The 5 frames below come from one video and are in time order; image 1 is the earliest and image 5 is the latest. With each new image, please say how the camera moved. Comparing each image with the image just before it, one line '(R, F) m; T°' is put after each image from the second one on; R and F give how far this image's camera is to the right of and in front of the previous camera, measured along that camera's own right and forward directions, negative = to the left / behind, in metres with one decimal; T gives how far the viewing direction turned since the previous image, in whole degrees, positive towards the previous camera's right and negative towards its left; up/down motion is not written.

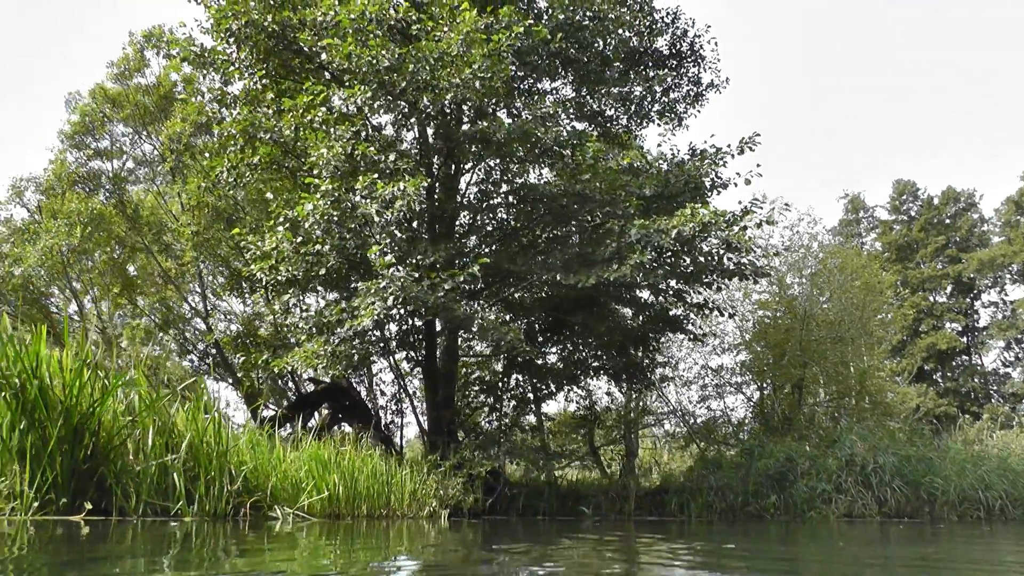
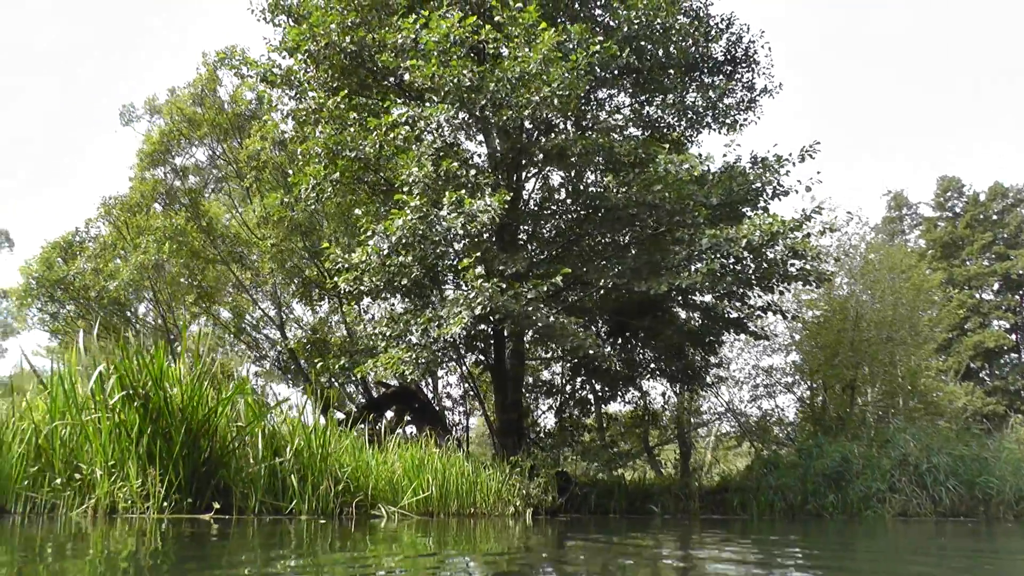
(-0.3, -0.3) m; -2°
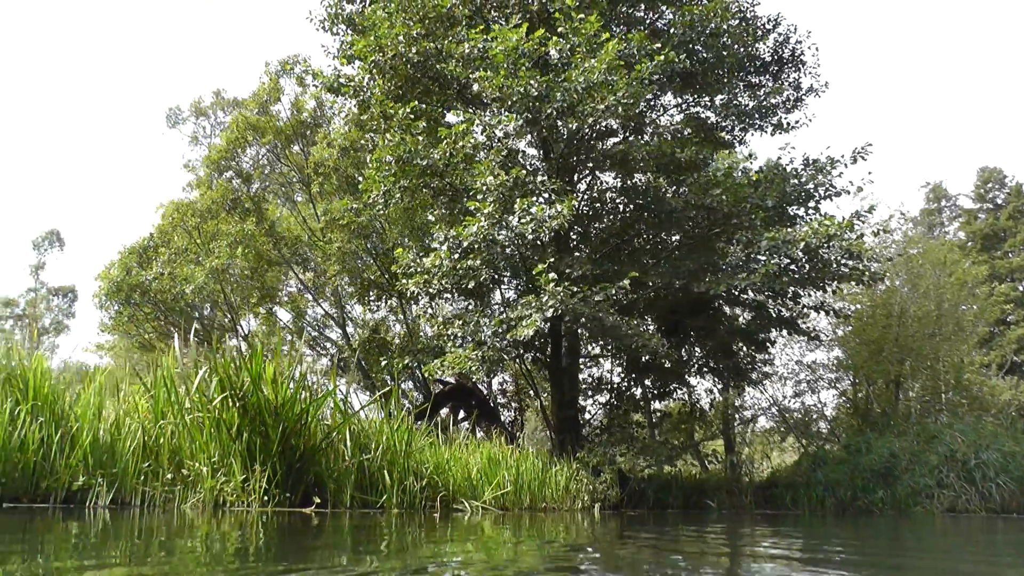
(-0.2, -0.3) m; -2°
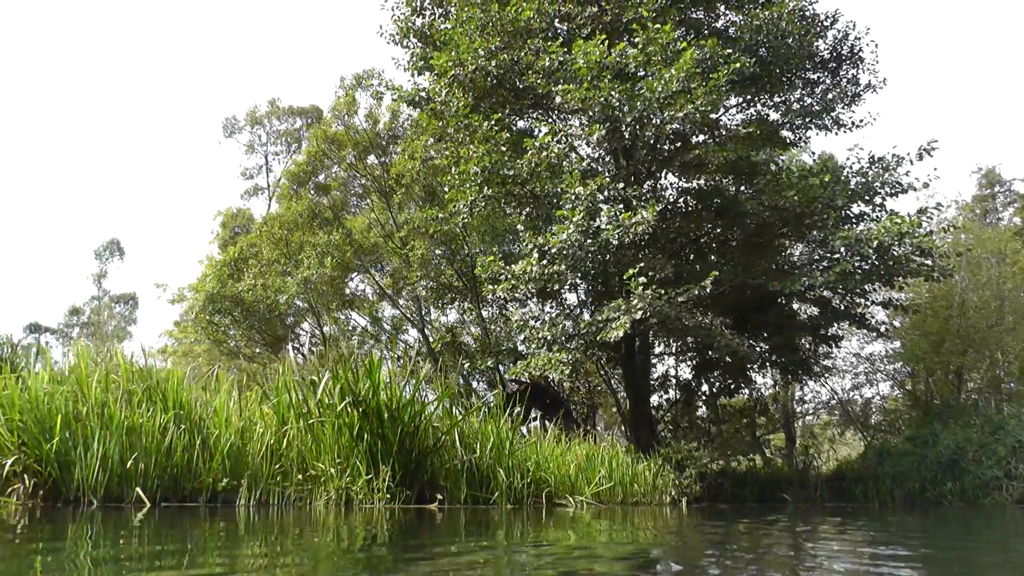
(-0.3, -0.3) m; -2°
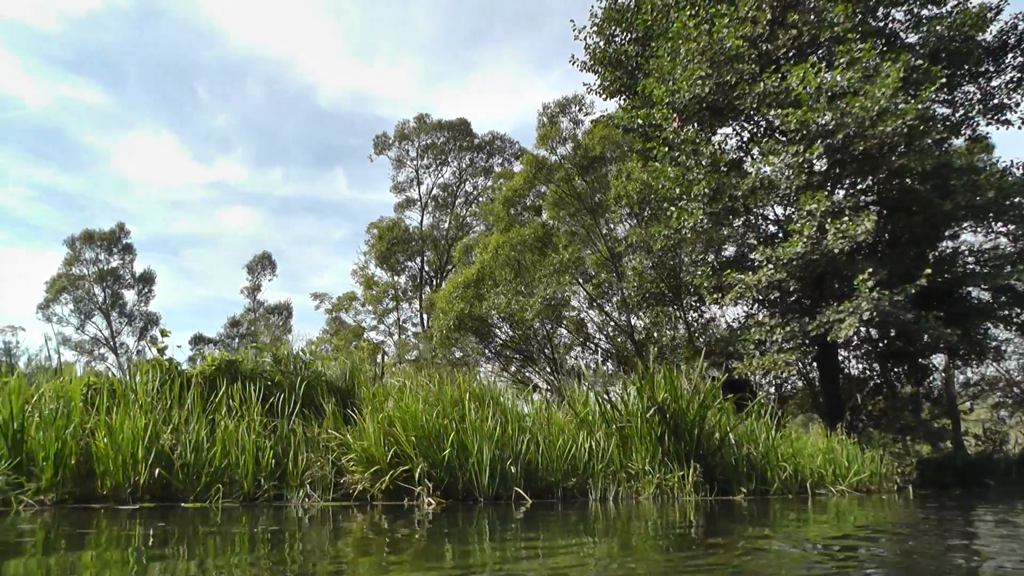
(-1.0, -1.0) m; -6°
